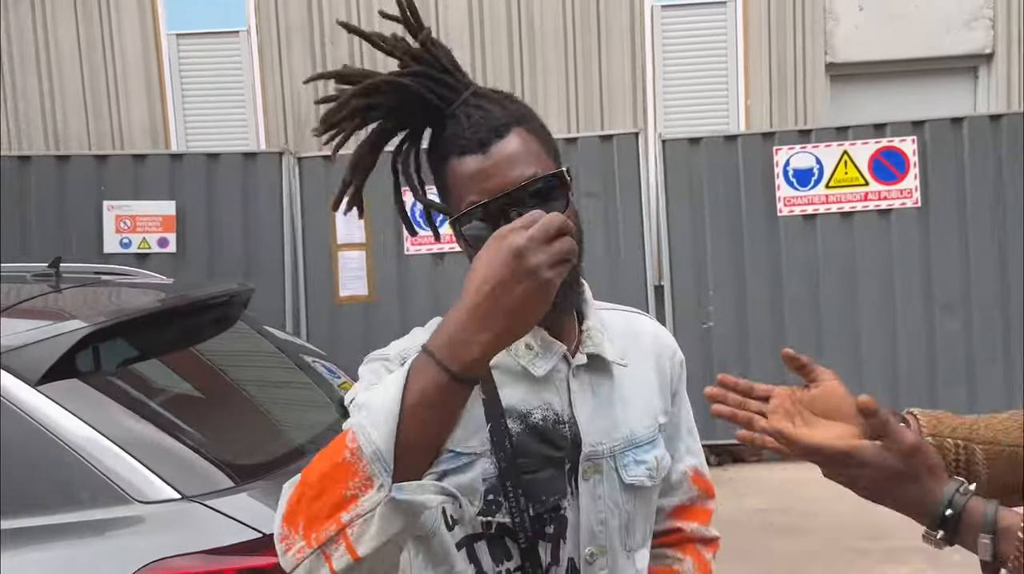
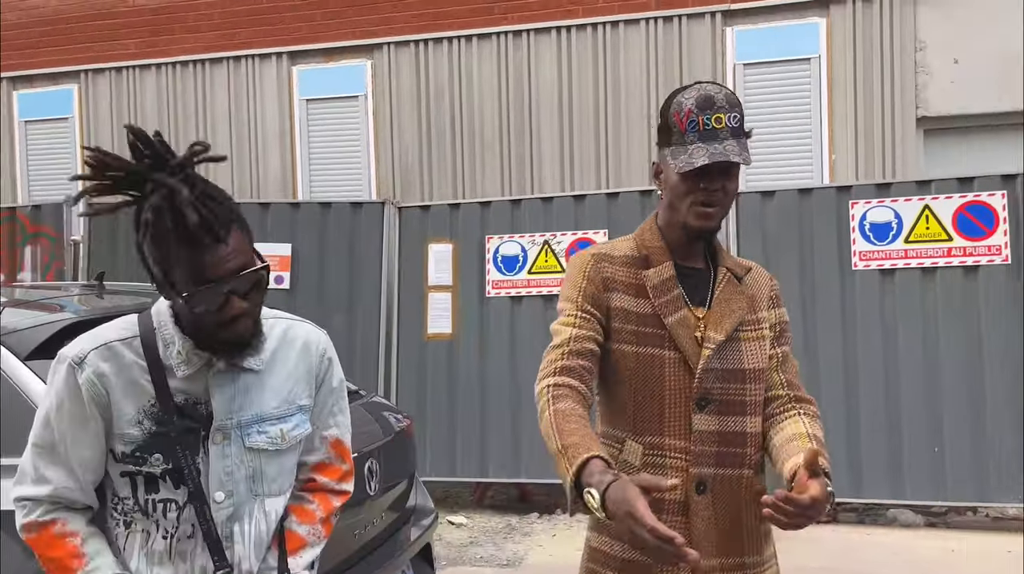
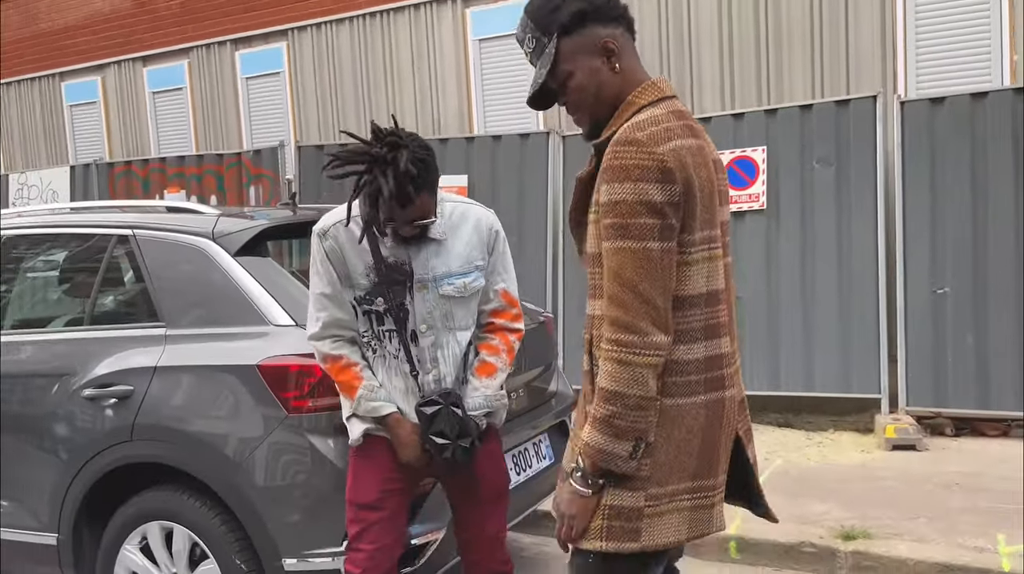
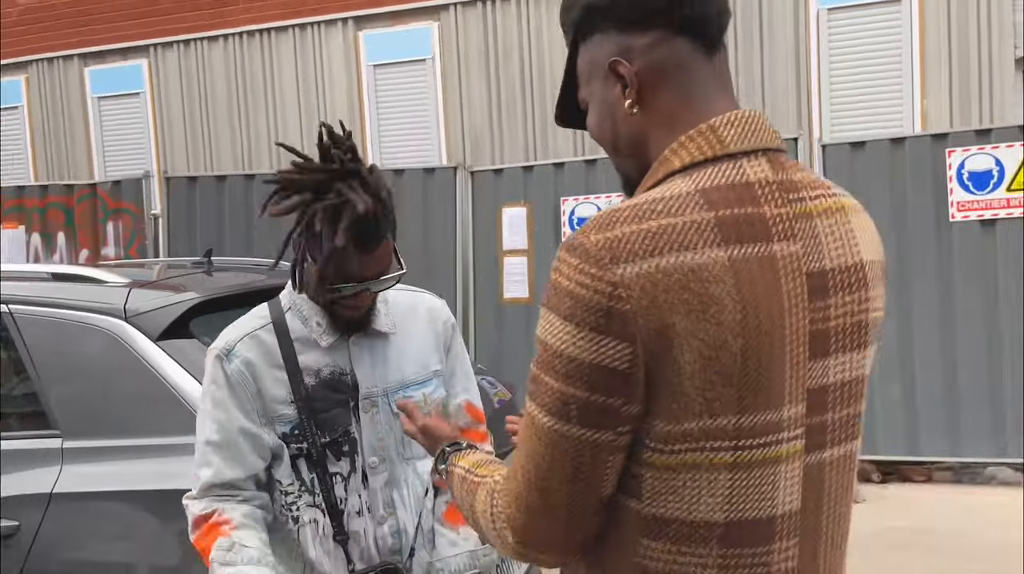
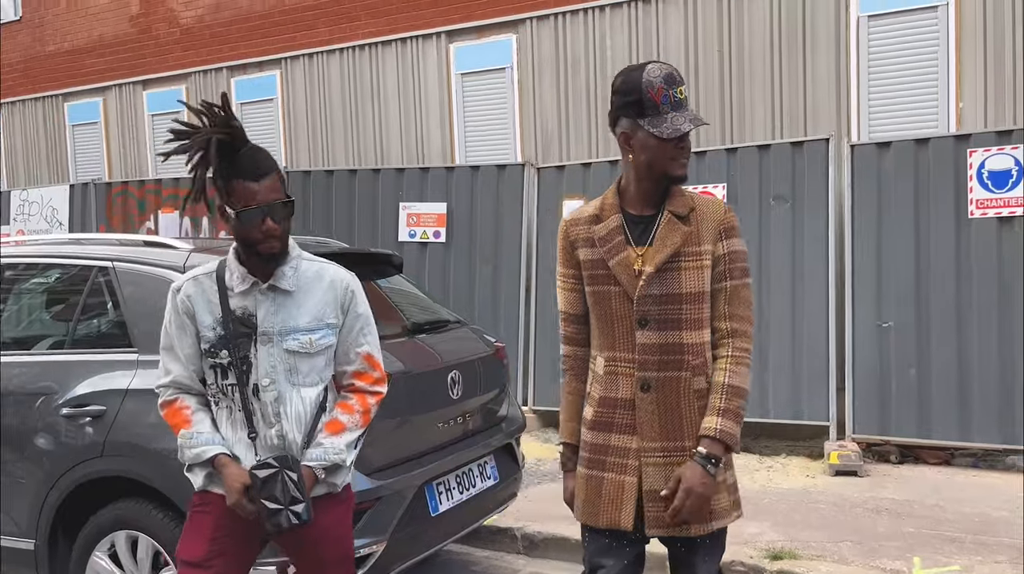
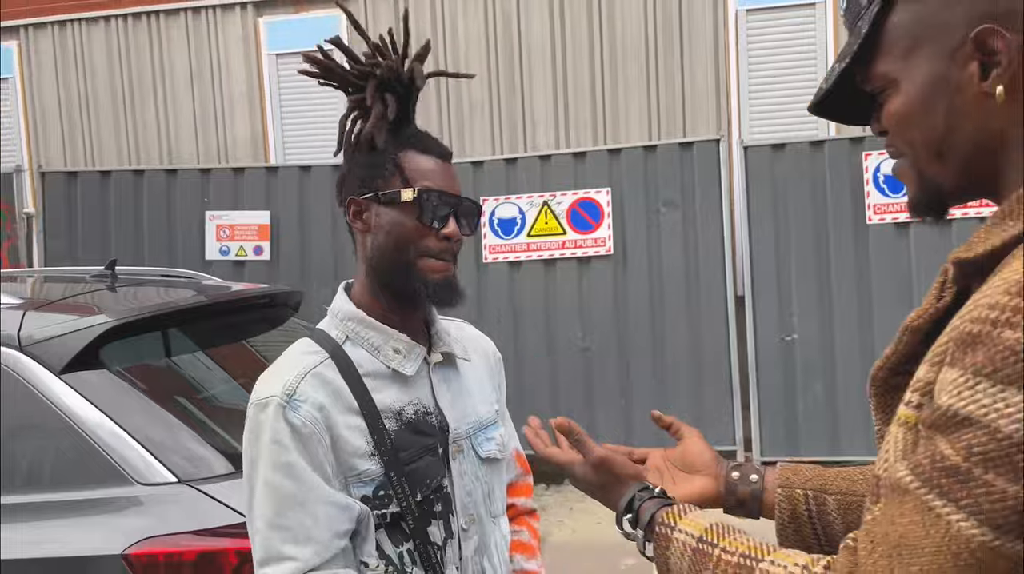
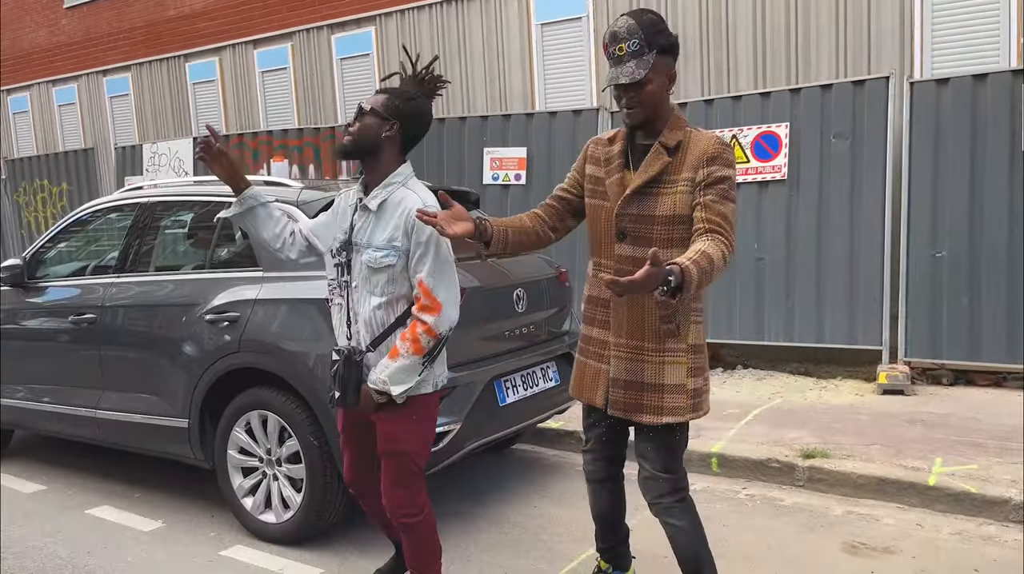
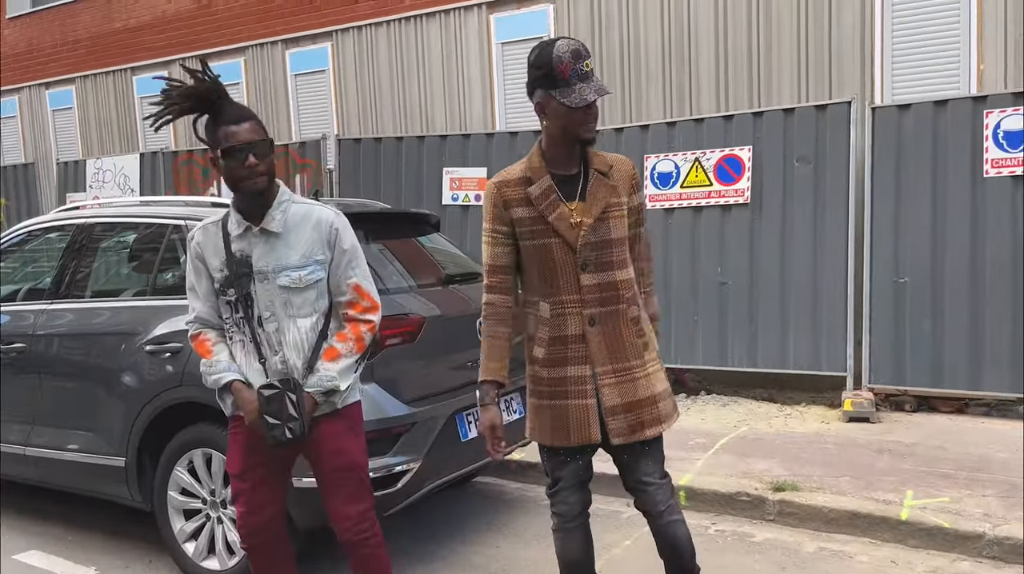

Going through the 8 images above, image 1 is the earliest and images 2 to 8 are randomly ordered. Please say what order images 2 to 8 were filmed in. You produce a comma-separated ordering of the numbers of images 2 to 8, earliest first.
6, 4, 3, 7, 8, 5, 2
